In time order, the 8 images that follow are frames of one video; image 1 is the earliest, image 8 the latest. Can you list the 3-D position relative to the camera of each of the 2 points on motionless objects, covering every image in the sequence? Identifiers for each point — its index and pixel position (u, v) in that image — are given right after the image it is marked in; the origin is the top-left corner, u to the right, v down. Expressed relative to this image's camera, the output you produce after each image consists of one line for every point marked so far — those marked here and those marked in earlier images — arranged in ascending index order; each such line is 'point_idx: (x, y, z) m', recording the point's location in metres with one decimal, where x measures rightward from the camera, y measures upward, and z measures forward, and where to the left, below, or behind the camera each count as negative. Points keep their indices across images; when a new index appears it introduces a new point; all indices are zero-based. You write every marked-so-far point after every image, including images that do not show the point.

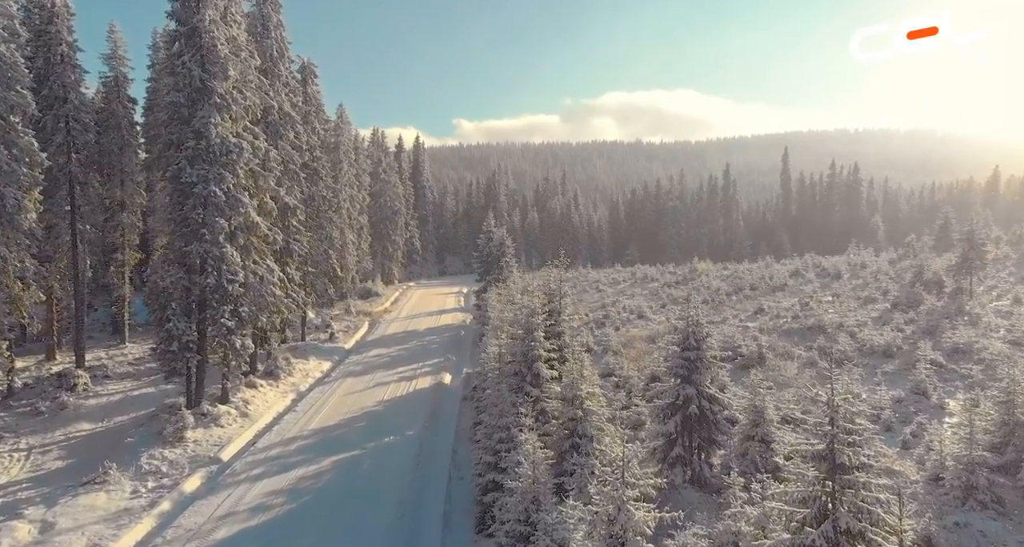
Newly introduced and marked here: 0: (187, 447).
0: (-9.3, -5.0, +17.8) m
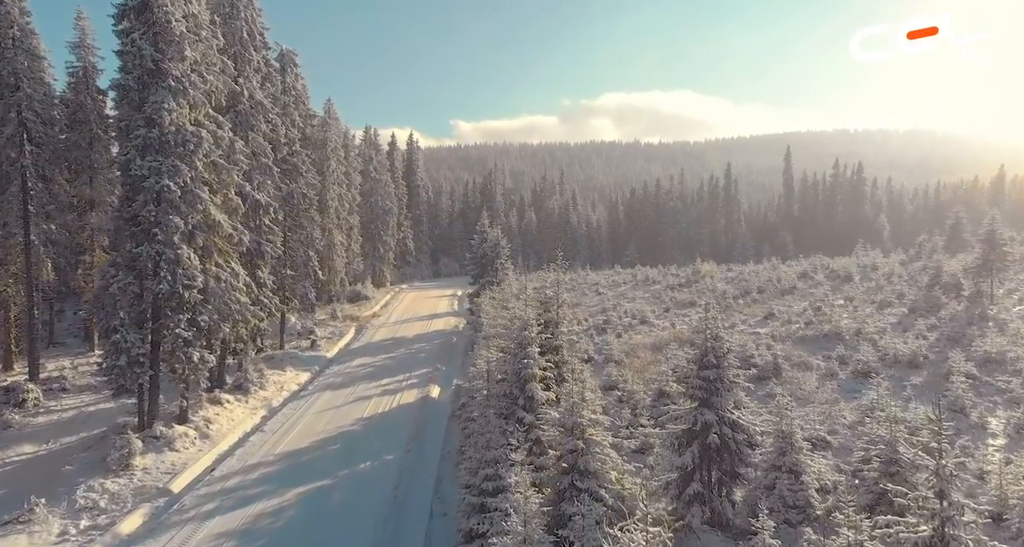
0: (-9.6, -5.1, +15.6) m
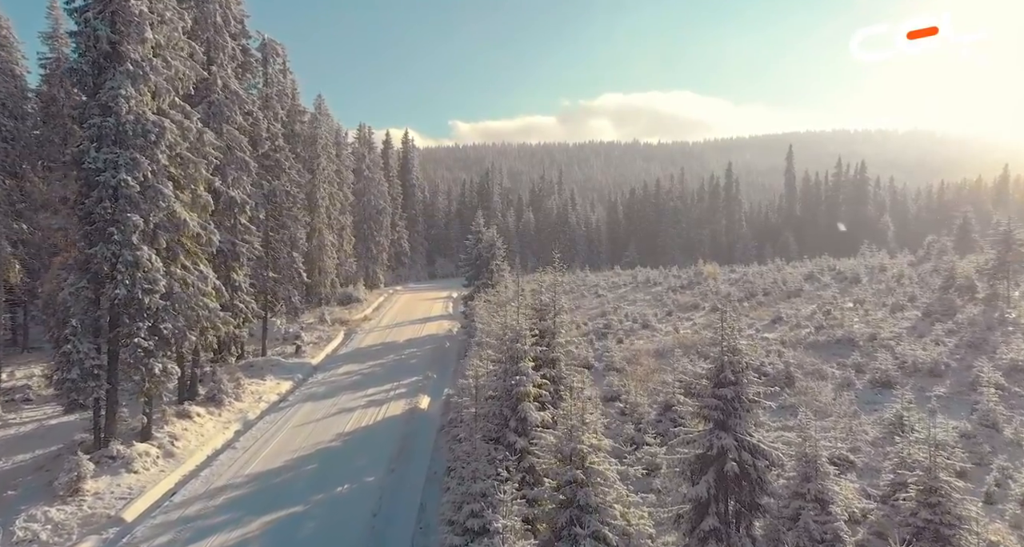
0: (-9.7, -5.2, +14.0) m
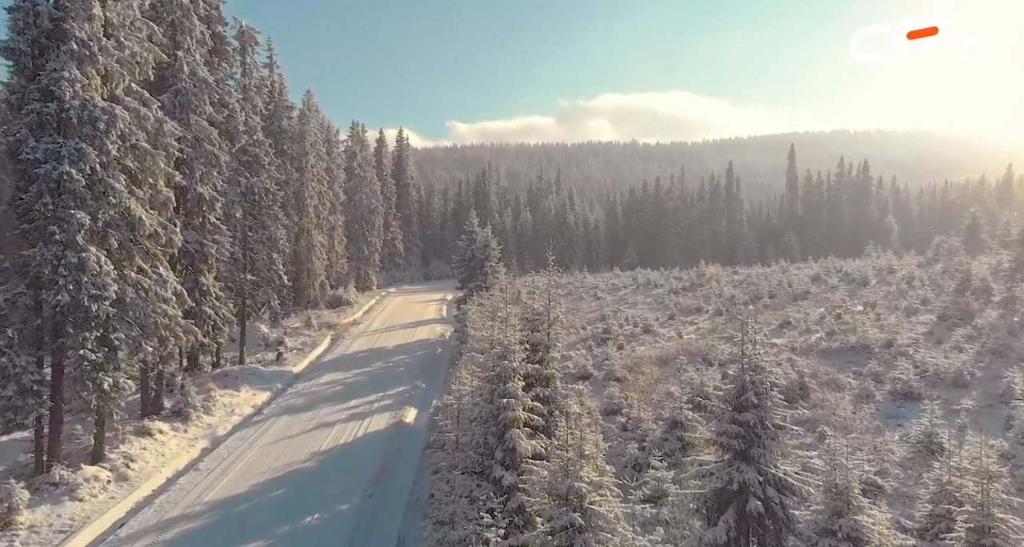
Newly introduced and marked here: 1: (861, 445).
0: (-10.0, -5.3, +12.4) m
1: (+9.0, -4.4, +15.9) m
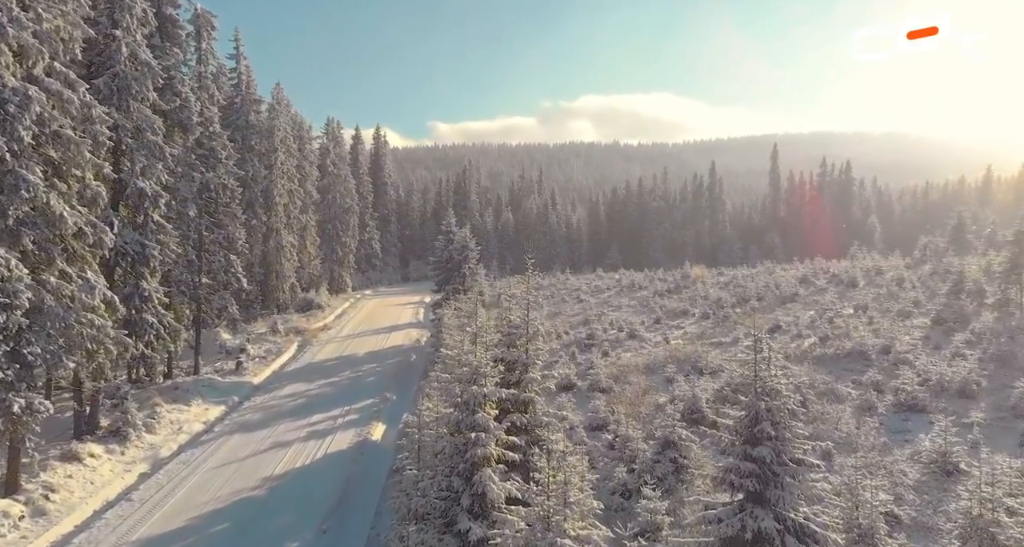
0: (-10.4, -5.4, +10.4) m
1: (+8.4, -4.5, +14.5) m
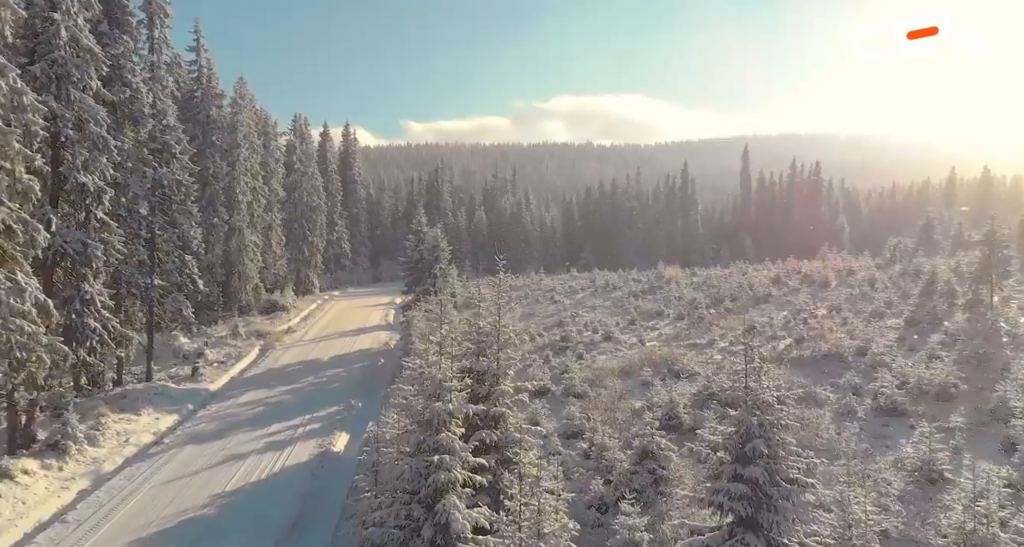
0: (-10.9, -5.4, +9.1) m
1: (+7.7, -4.5, +14.0) m
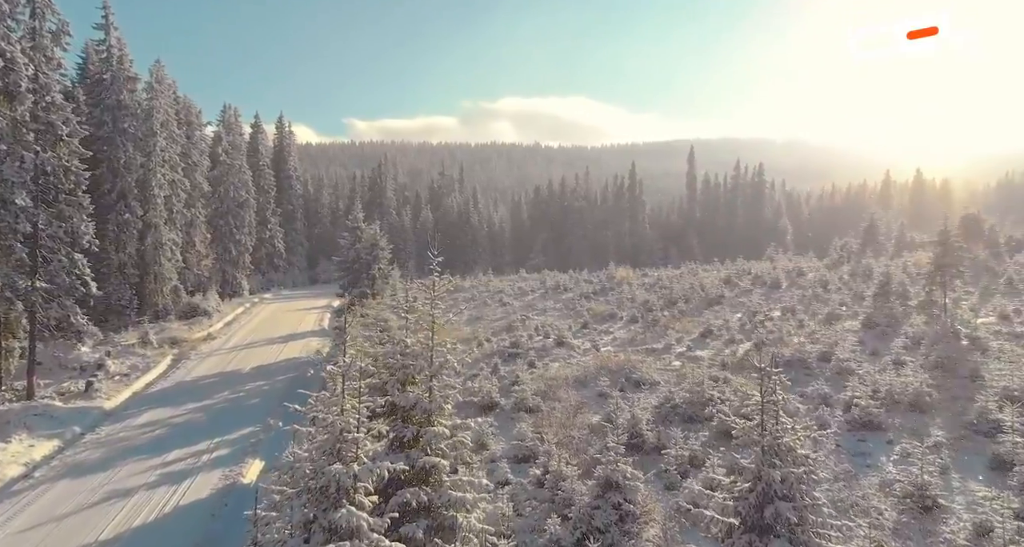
0: (-11.6, -5.5, +5.9) m
1: (+6.6, -4.6, +12.3) m
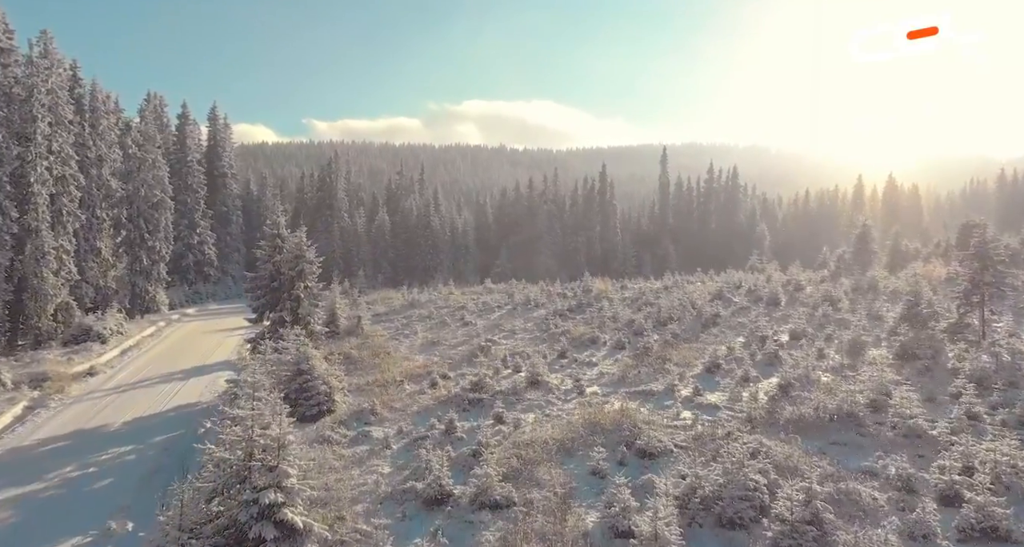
0: (-11.7, -6.1, -0.6) m
1: (+6.1, -5.3, +6.8) m
